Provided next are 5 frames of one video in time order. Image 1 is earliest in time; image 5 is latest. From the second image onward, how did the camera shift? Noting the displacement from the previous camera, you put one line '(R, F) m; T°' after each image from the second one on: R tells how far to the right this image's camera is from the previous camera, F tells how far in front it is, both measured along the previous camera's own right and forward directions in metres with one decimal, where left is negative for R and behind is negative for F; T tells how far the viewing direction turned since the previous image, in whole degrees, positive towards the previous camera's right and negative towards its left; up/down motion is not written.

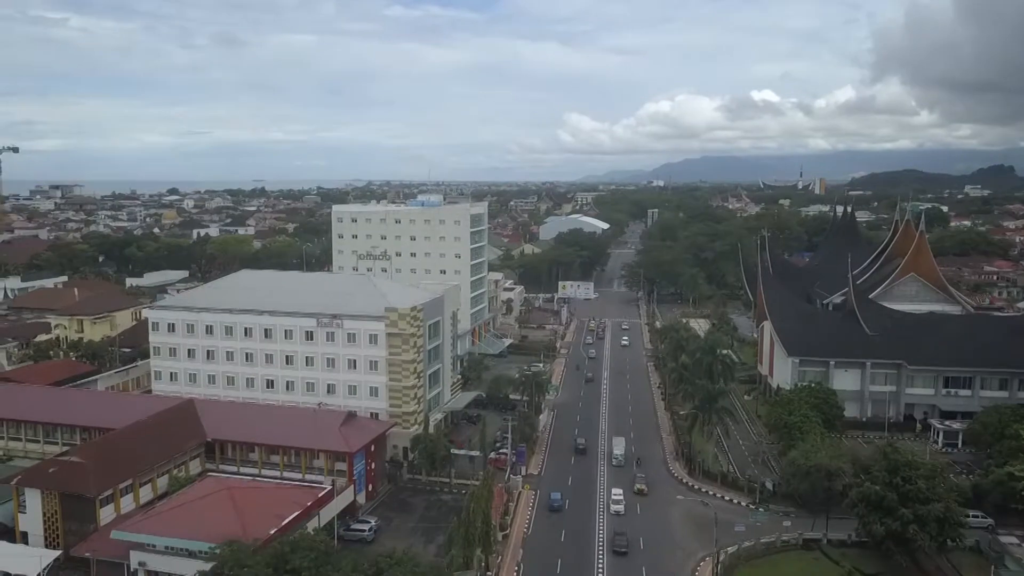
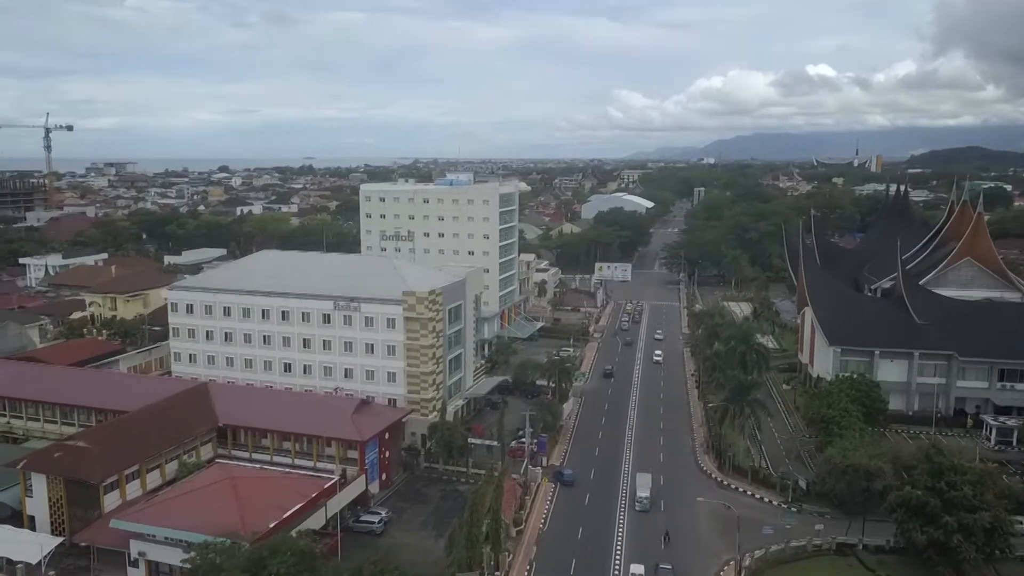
(+1.2, +1.8) m; -3°
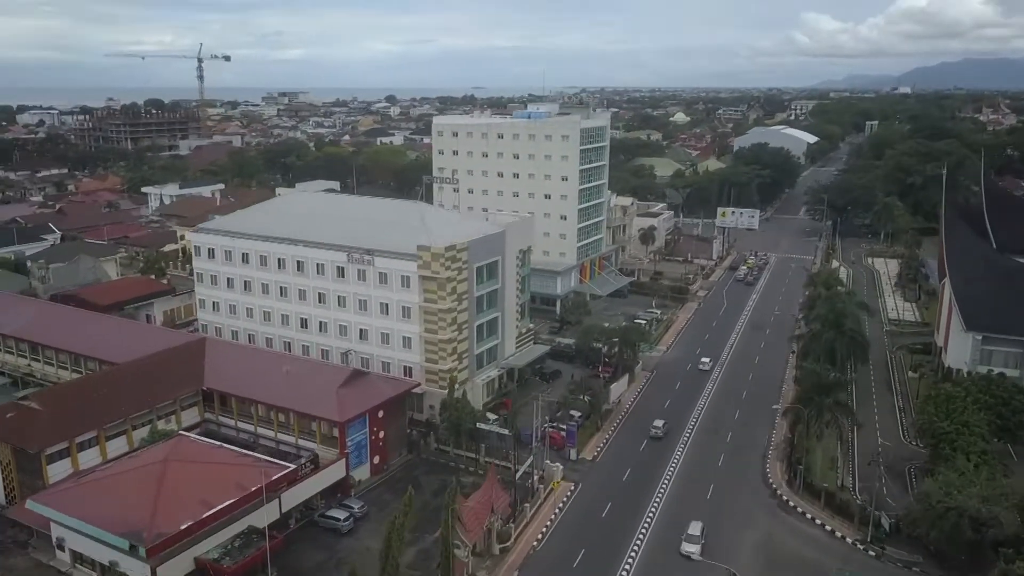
(+5.5, +7.2) m; -12°
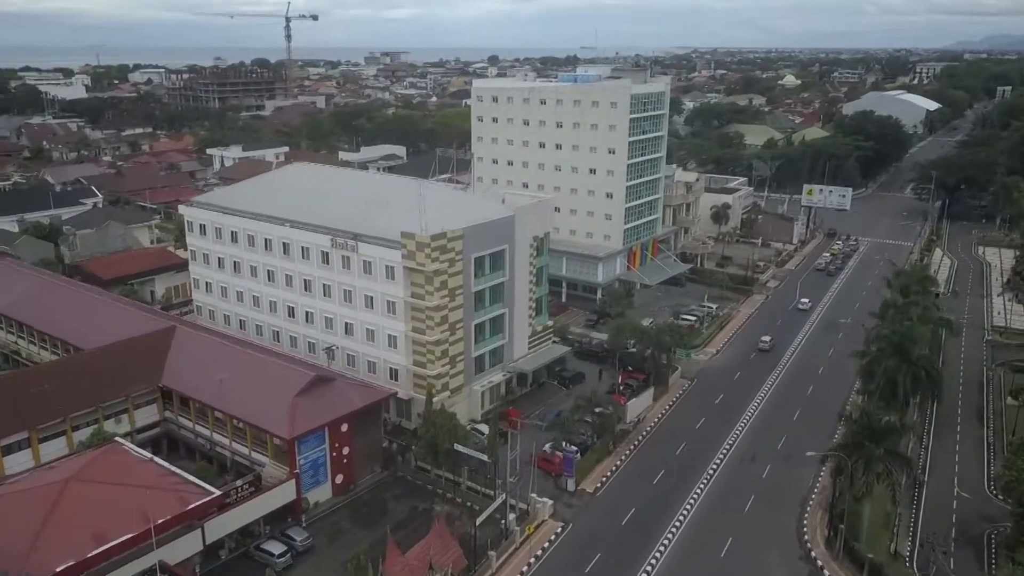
(+3.8, +5.4) m; -7°
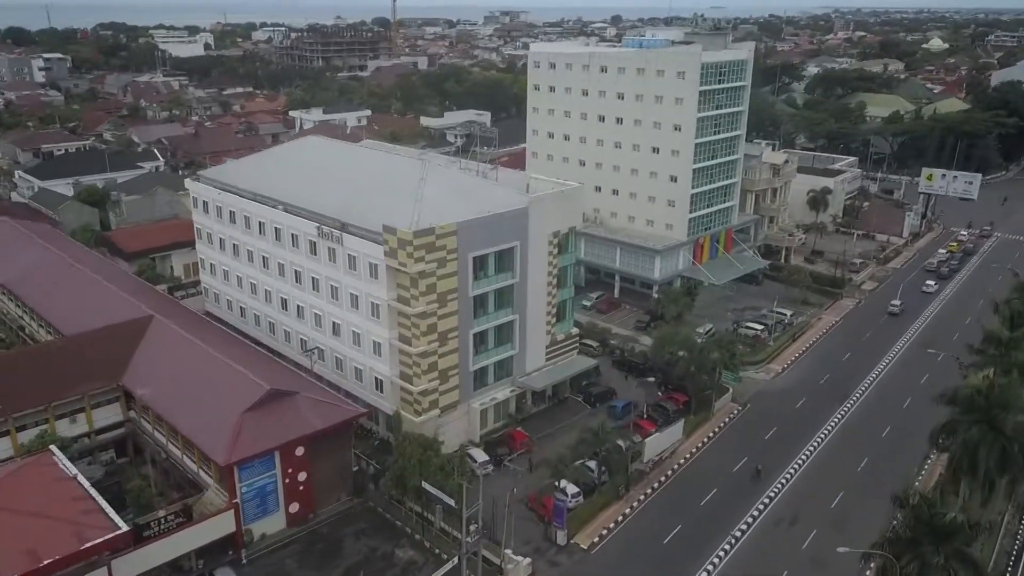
(+3.6, +5.0) m; -8°
